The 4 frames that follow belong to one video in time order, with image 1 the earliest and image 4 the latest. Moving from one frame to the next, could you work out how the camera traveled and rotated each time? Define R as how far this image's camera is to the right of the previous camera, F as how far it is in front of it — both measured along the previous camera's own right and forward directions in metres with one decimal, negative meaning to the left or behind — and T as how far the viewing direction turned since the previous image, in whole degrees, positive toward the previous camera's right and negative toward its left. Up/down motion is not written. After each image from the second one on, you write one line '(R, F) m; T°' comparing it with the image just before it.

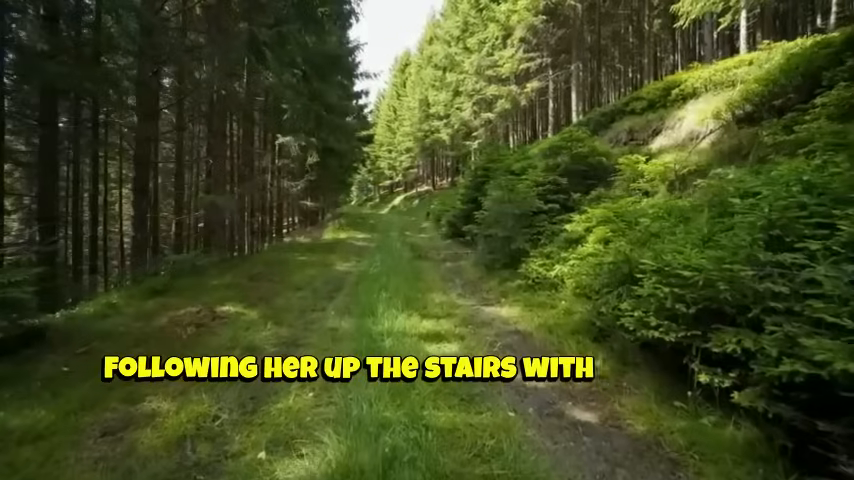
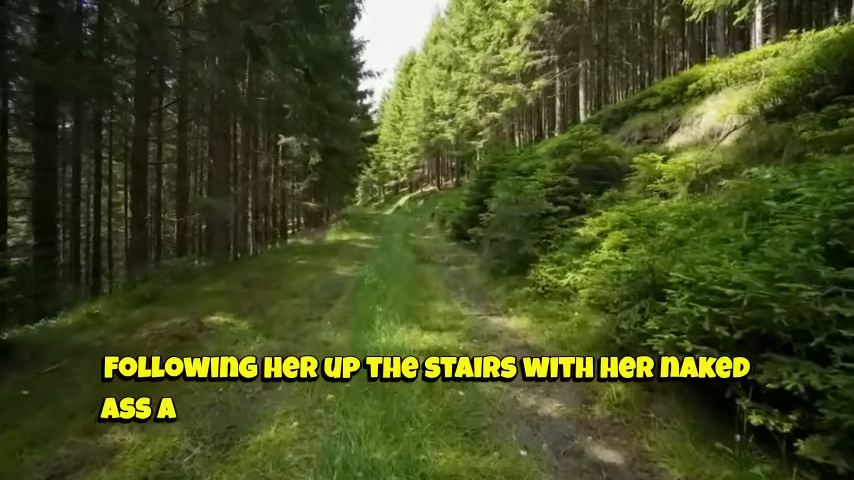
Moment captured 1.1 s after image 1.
(+0.1, +0.6) m; -1°
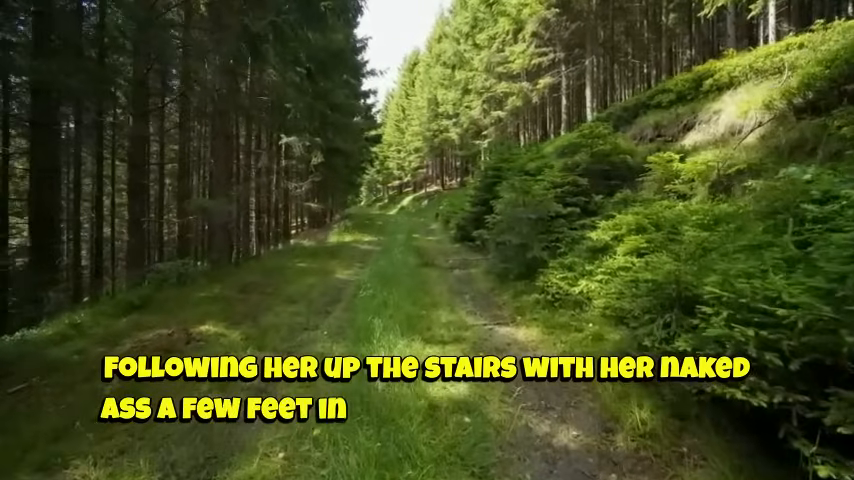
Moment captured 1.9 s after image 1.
(0.0, +0.5) m; -1°
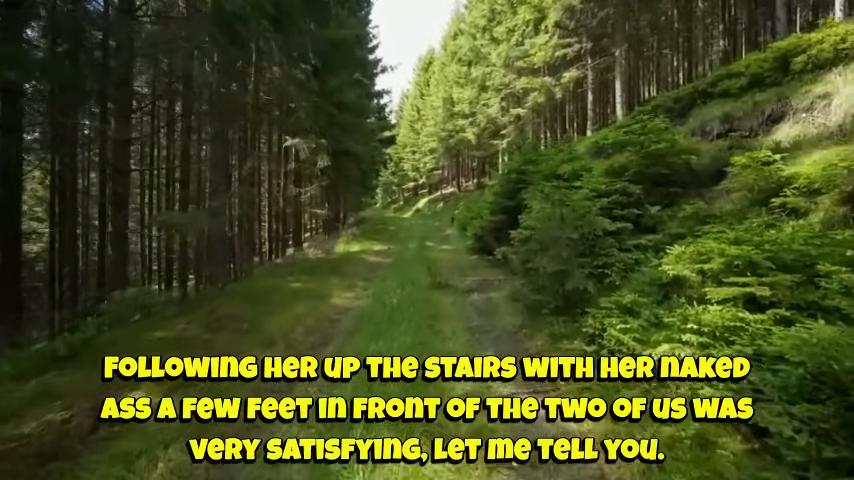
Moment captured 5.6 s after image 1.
(+0.1, +2.4) m; -2°
